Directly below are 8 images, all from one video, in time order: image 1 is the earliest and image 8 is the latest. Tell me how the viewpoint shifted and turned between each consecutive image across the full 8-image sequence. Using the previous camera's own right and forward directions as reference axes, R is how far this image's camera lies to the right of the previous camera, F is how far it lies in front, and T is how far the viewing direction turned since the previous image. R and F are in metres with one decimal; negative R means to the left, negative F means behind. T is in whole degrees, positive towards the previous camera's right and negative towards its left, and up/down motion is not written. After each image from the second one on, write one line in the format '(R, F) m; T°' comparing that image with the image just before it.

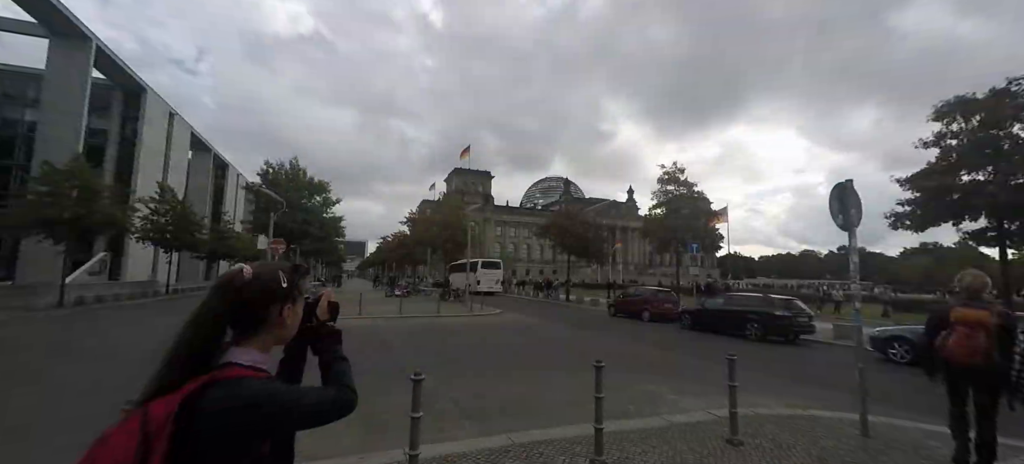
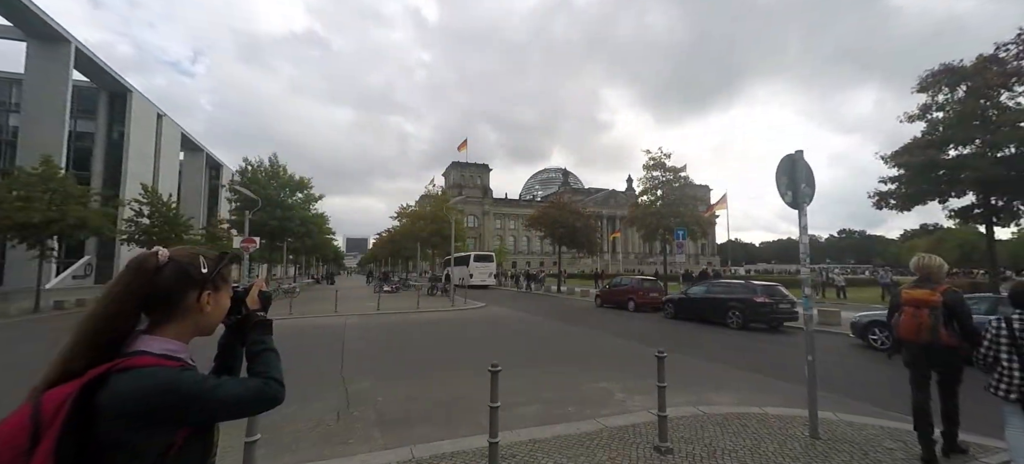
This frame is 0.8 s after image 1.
(+1.1, +0.6) m; 0°
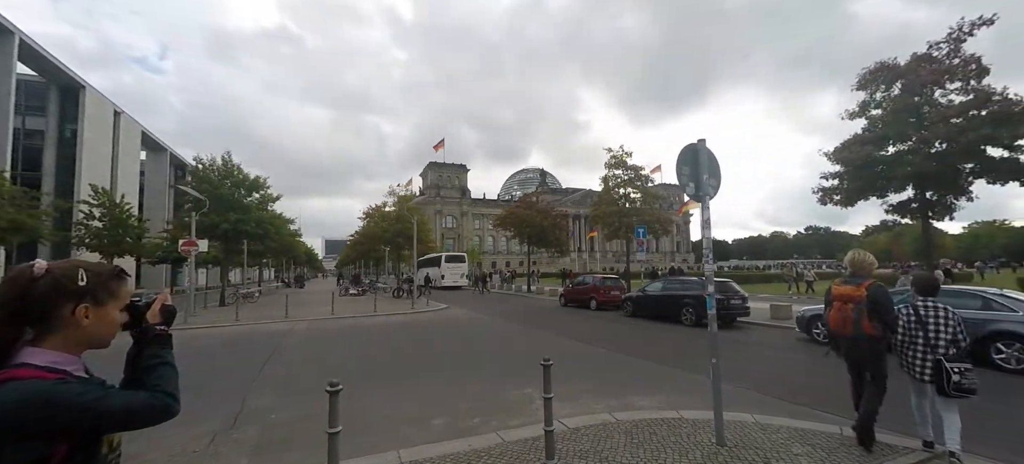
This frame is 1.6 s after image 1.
(+1.0, +0.4) m; +3°
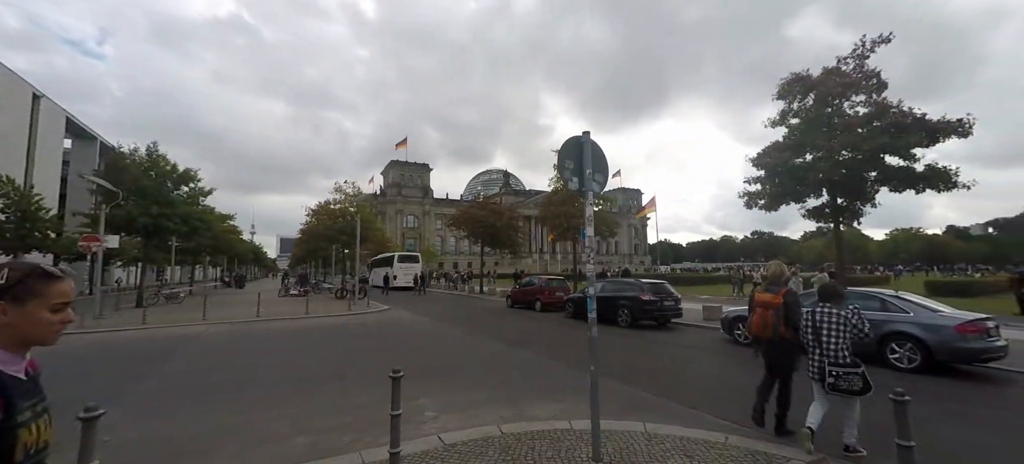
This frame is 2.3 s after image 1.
(+1.0, +0.4) m; +5°
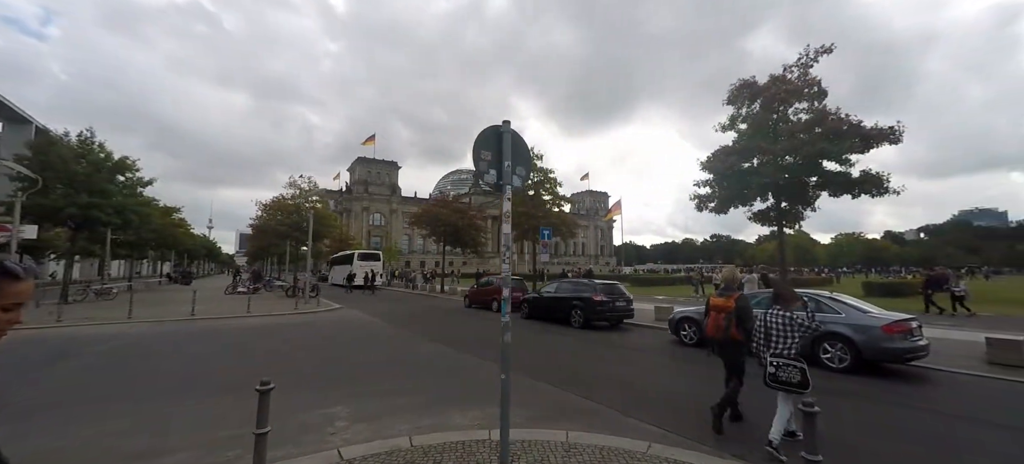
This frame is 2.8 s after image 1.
(+0.6, +0.3) m; +4°
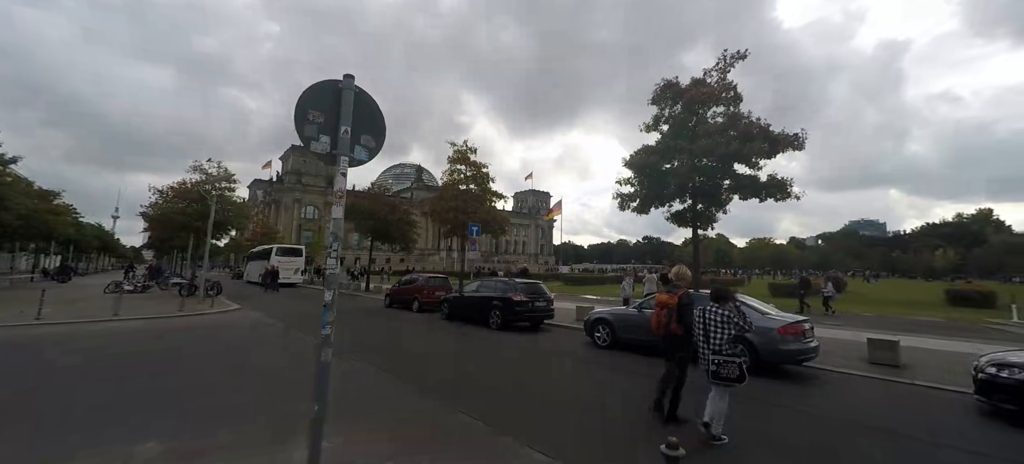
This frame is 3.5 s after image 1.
(+0.8, +0.7) m; +8°
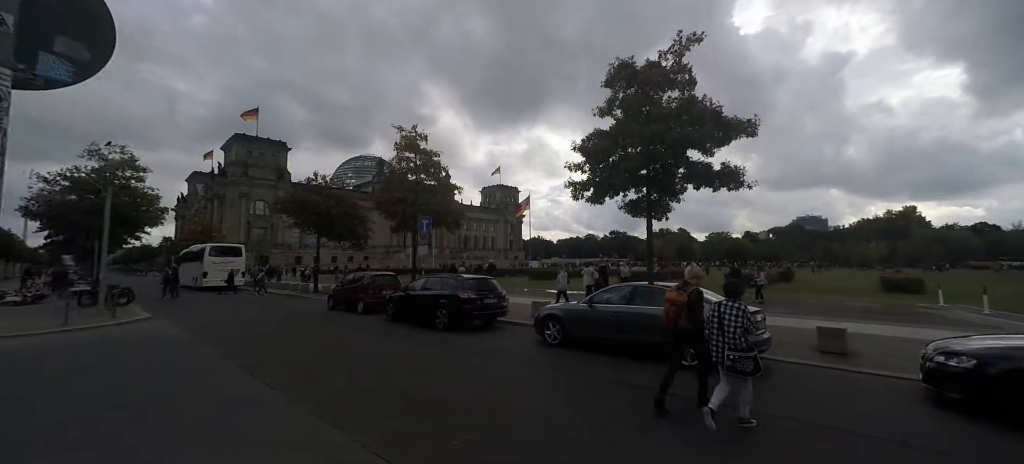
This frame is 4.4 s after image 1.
(+0.7, +1.0) m; +4°
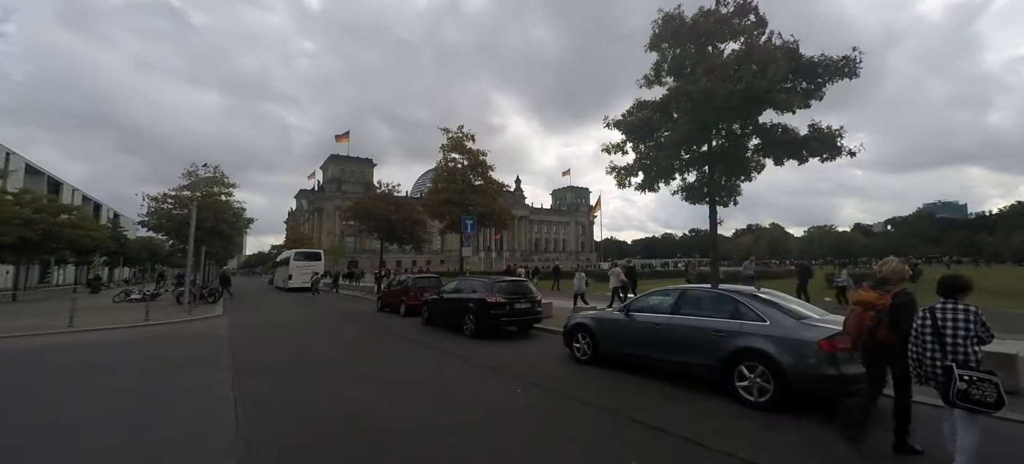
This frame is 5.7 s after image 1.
(+1.1, +1.7) m; -10°
